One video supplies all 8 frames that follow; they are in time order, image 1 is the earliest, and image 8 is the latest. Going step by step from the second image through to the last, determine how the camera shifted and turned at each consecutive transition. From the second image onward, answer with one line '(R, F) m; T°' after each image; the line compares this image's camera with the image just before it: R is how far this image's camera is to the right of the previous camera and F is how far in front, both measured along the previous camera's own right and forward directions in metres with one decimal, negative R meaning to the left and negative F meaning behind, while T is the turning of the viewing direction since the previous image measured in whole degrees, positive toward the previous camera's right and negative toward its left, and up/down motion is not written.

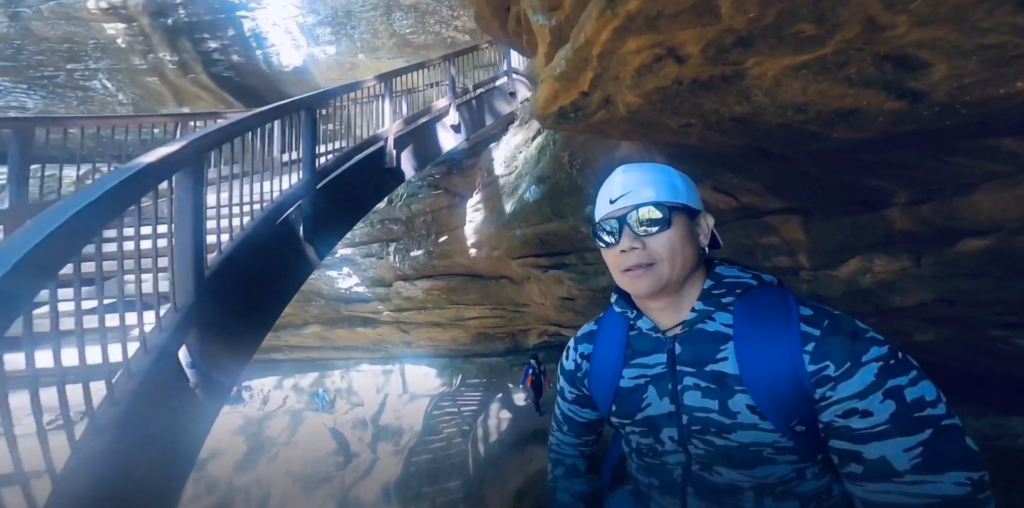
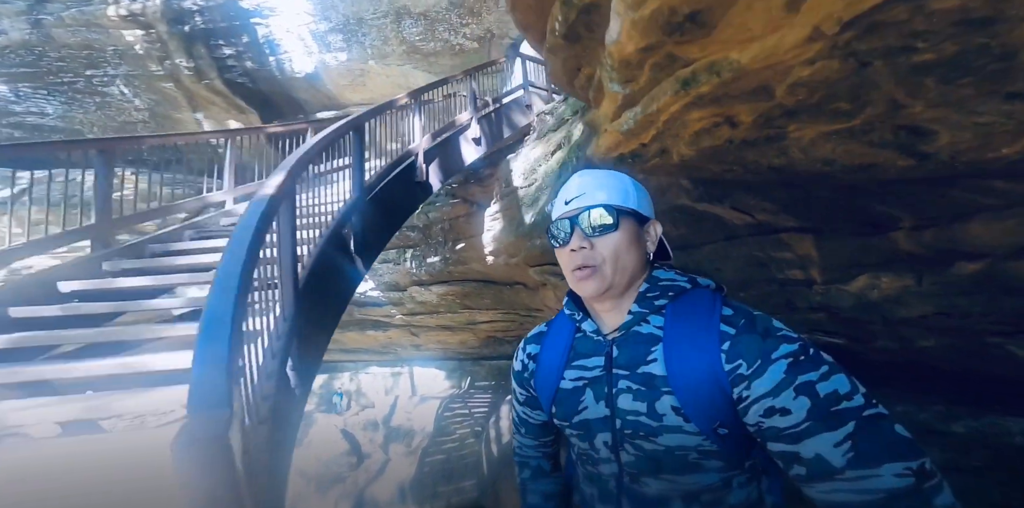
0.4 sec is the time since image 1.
(-0.2, -0.2) m; 0°
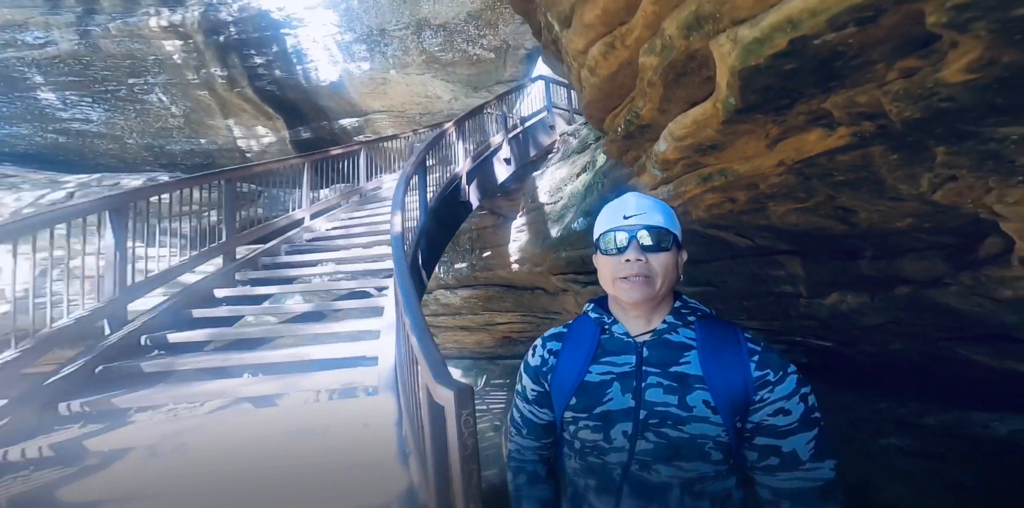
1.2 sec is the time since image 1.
(-0.3, -0.7) m; -1°
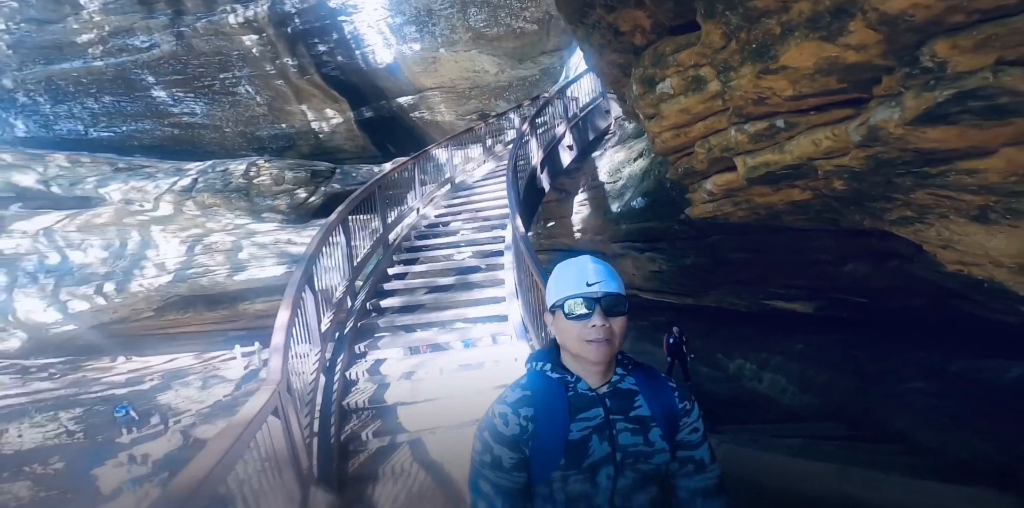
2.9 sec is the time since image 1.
(-0.4, -1.3) m; -5°
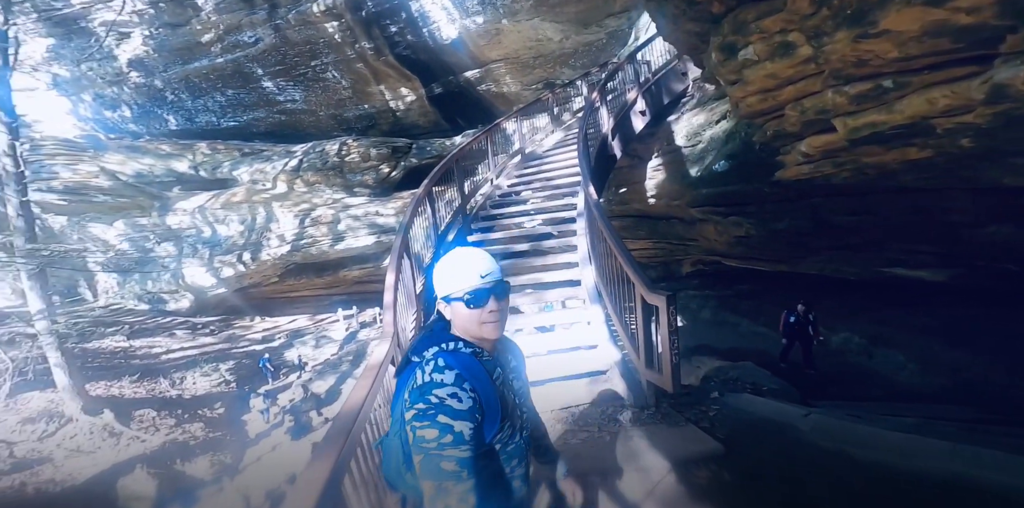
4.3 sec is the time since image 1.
(-0.1, -0.2) m; -8°
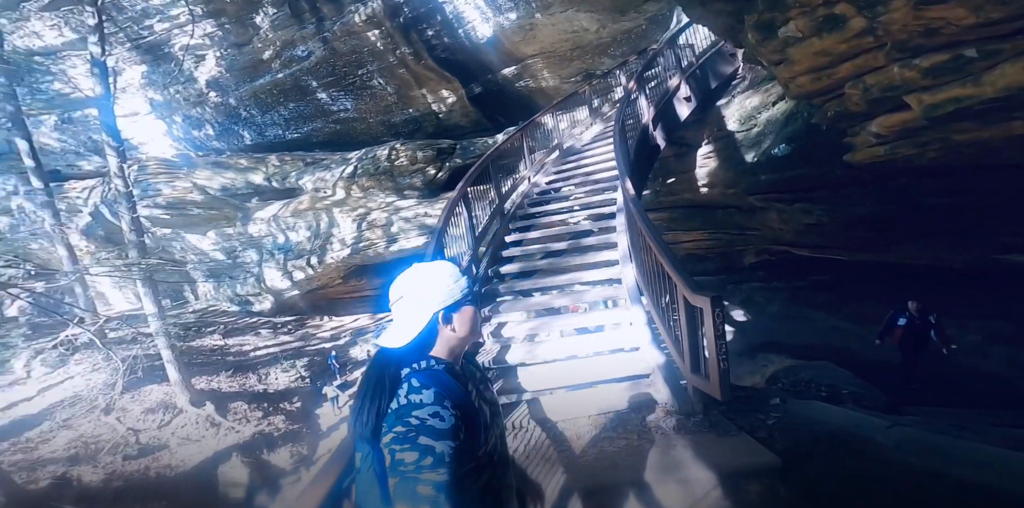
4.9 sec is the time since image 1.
(+0.1, +0.1) m; -6°
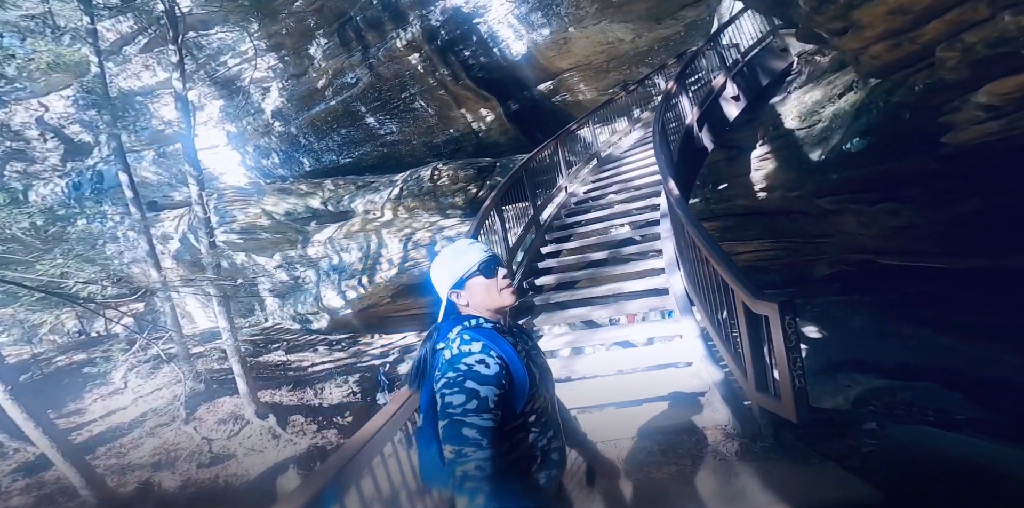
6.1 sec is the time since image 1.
(-0.1, +0.2) m; -5°
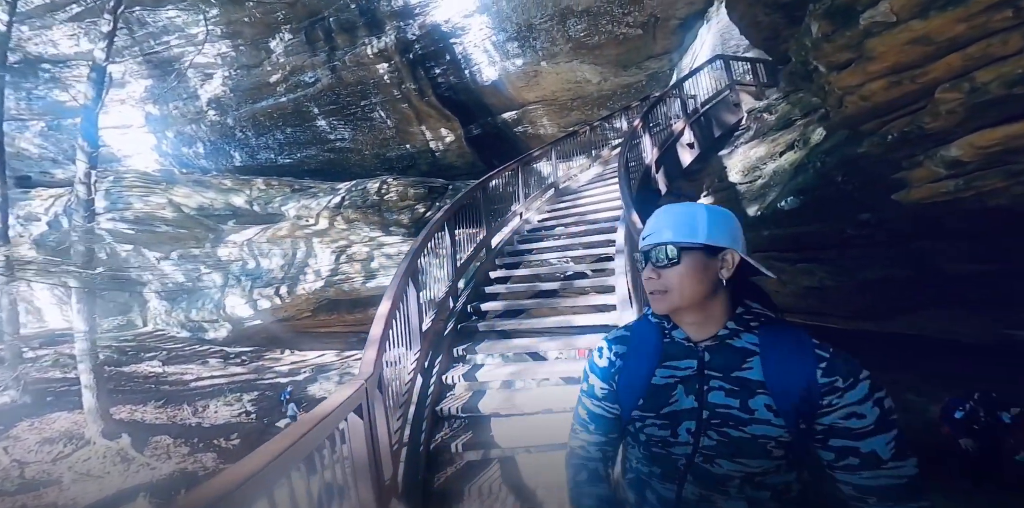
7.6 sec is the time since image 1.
(+0.1, +0.5) m; +6°
